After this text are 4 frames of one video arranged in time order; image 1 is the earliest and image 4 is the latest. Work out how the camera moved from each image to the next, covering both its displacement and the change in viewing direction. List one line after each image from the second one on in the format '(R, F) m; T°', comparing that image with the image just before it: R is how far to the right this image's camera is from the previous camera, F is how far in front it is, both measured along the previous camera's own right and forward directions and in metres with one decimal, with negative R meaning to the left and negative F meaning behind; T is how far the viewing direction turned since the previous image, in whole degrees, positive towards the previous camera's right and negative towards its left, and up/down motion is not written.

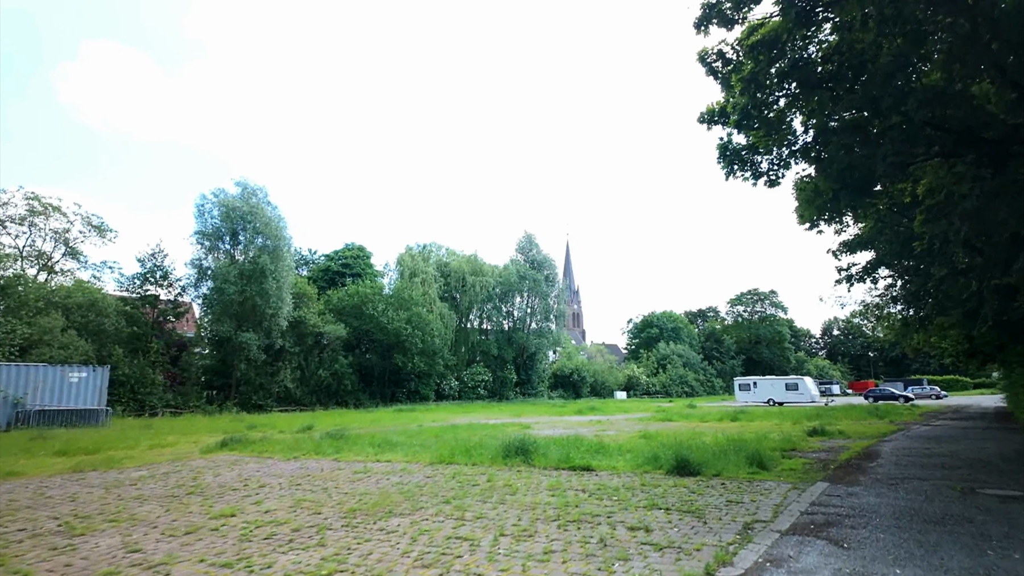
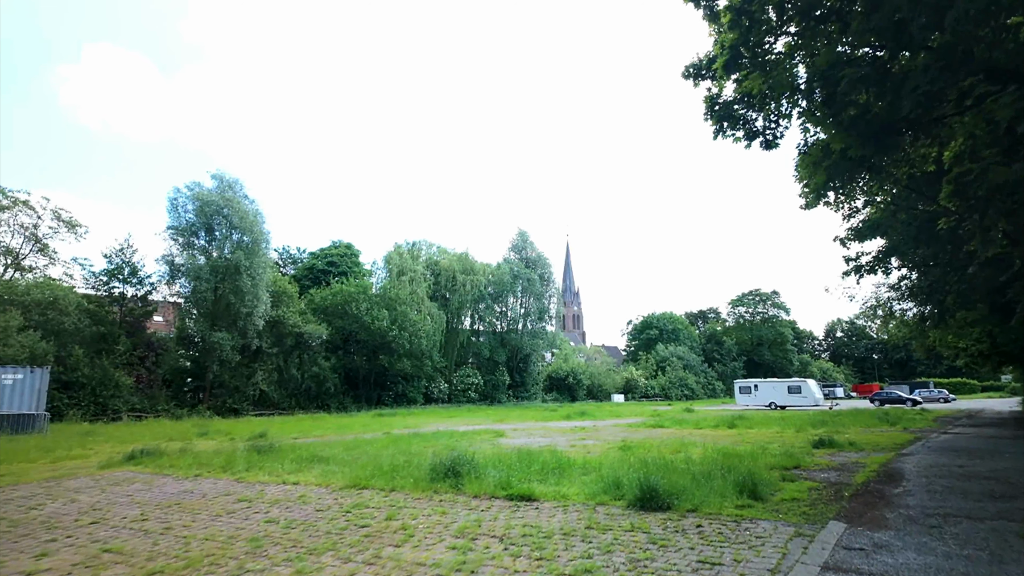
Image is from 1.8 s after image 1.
(+1.2, +2.5) m; 0°
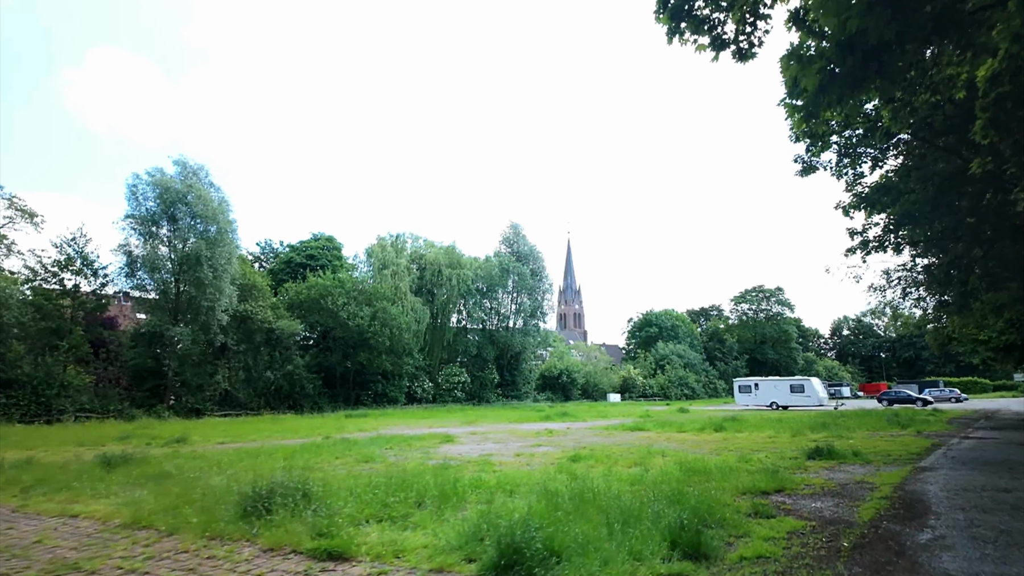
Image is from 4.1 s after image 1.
(+1.8, +3.1) m; 0°
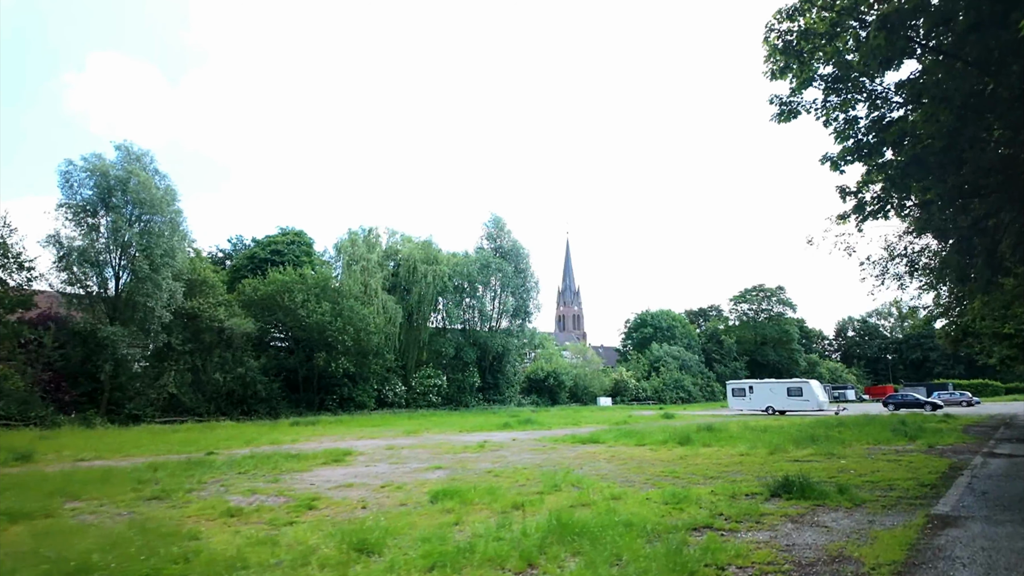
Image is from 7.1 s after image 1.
(+2.6, +3.9) m; 0°
